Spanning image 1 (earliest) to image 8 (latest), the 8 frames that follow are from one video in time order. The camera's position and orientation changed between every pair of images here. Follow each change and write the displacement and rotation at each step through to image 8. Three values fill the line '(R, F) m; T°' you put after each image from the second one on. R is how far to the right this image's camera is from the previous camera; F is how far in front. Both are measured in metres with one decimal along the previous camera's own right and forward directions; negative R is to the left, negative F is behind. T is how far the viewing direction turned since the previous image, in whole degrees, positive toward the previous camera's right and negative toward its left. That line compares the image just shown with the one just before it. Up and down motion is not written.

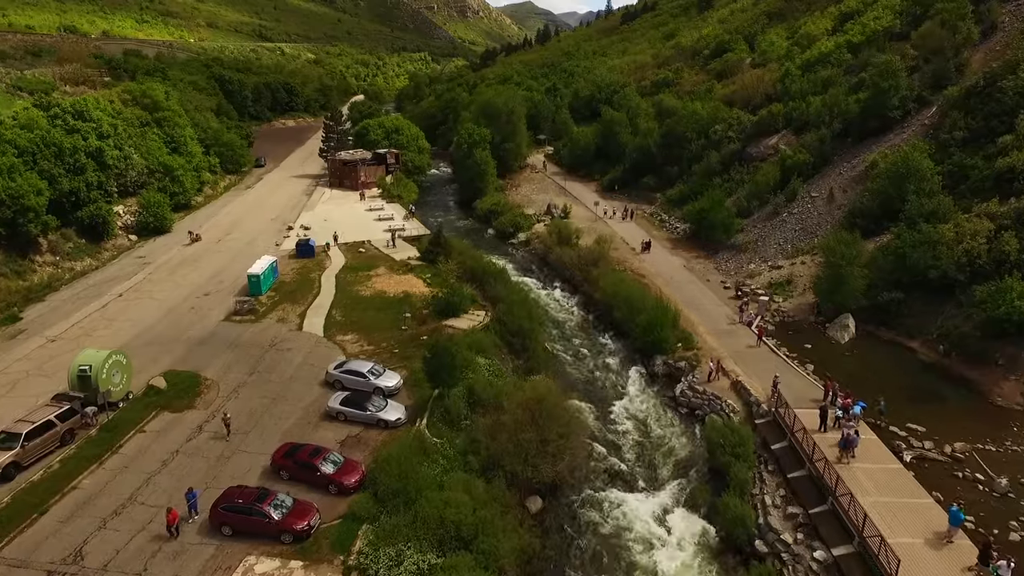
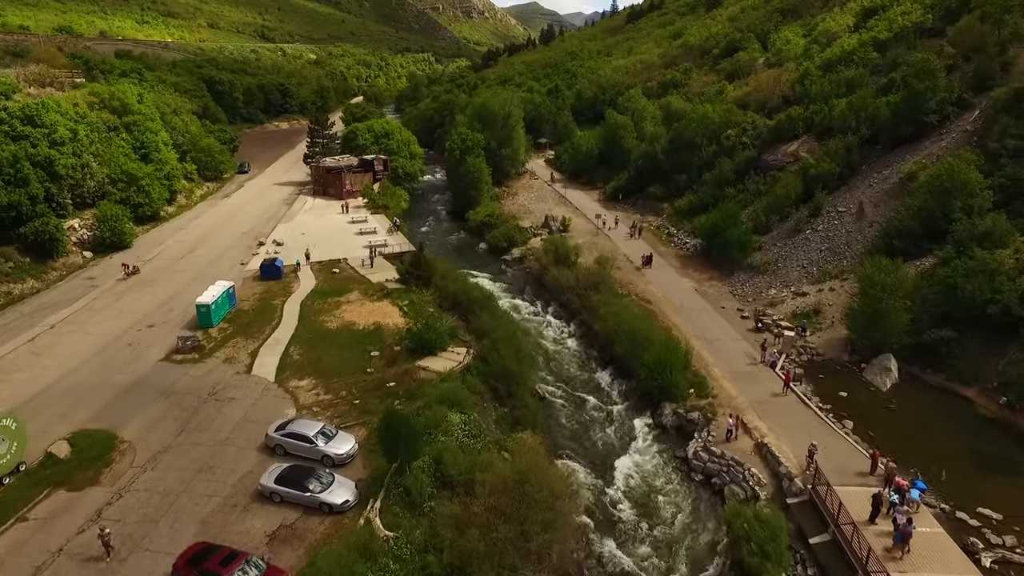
(+1.0, +4.8) m; -1°
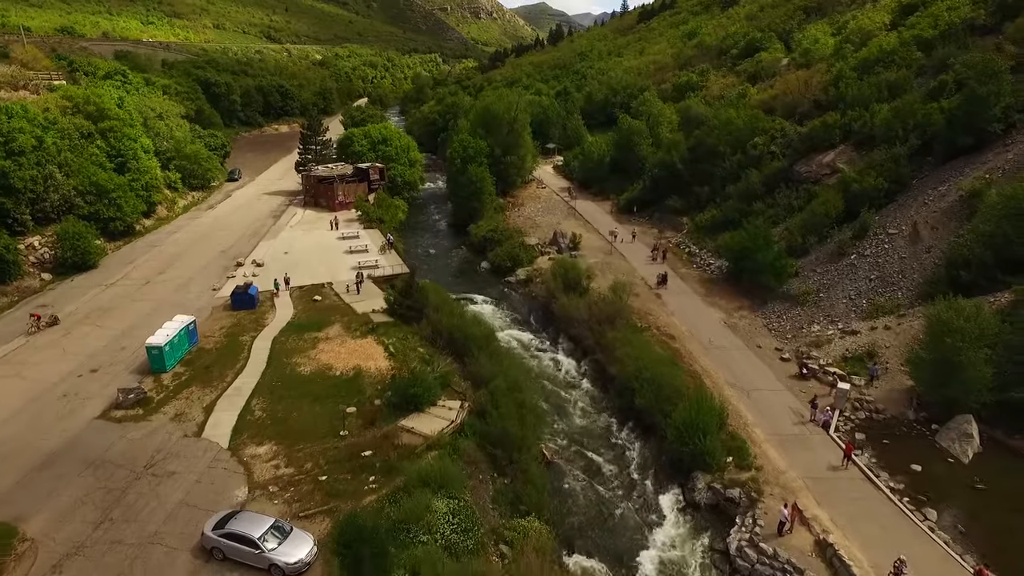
(+0.2, +4.8) m; -1°
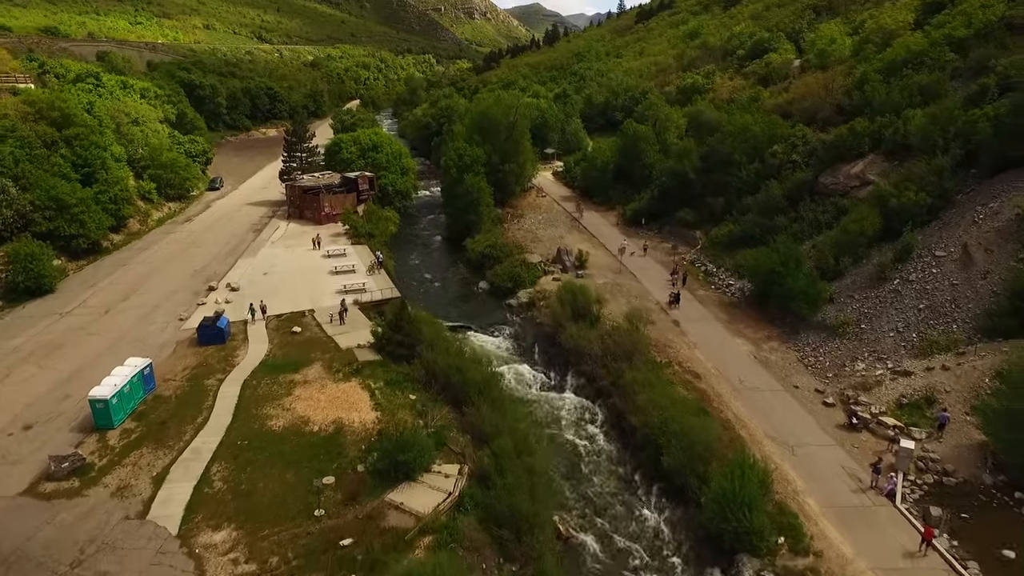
(-0.4, +3.9) m; 0°
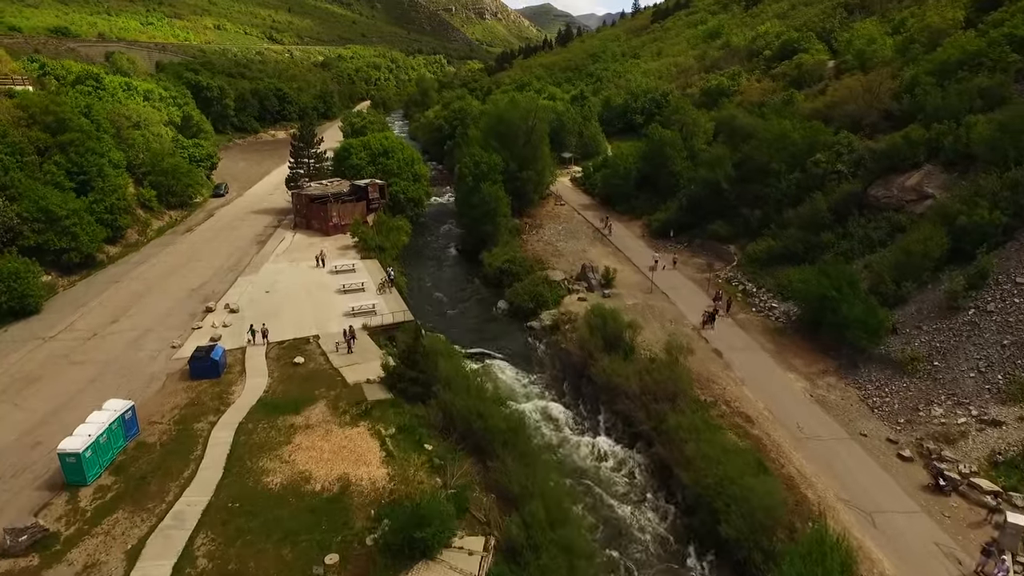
(-0.8, +3.3) m; -1°
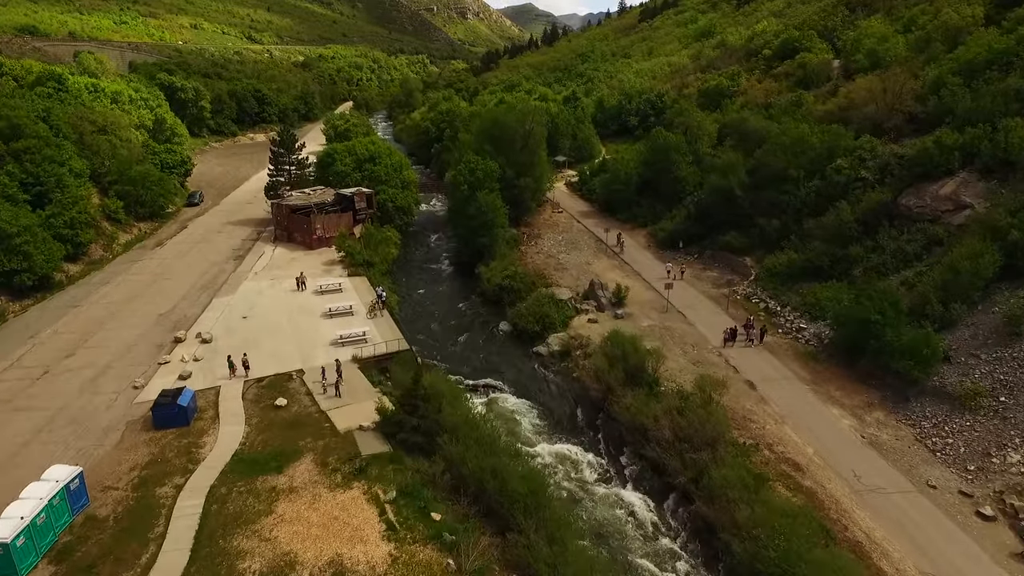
(-1.1, +3.5) m; +1°
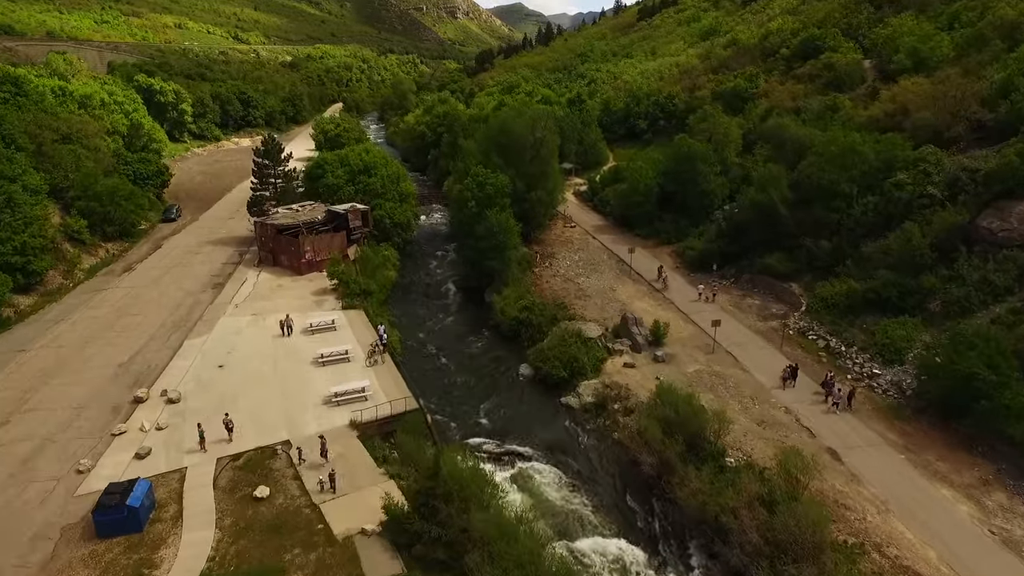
(-1.6, +5.2) m; +1°
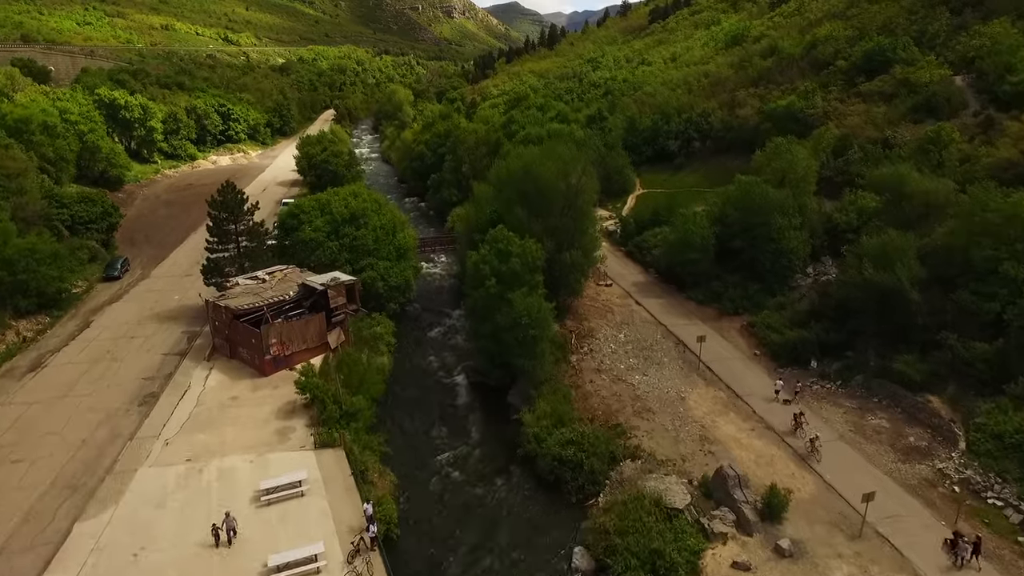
(-1.9, +10.5) m; 0°
